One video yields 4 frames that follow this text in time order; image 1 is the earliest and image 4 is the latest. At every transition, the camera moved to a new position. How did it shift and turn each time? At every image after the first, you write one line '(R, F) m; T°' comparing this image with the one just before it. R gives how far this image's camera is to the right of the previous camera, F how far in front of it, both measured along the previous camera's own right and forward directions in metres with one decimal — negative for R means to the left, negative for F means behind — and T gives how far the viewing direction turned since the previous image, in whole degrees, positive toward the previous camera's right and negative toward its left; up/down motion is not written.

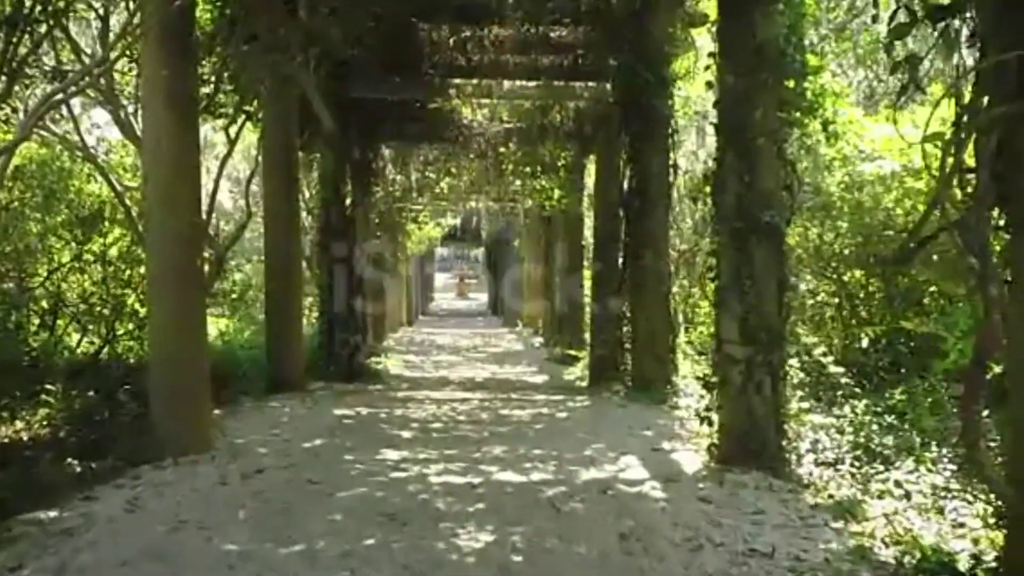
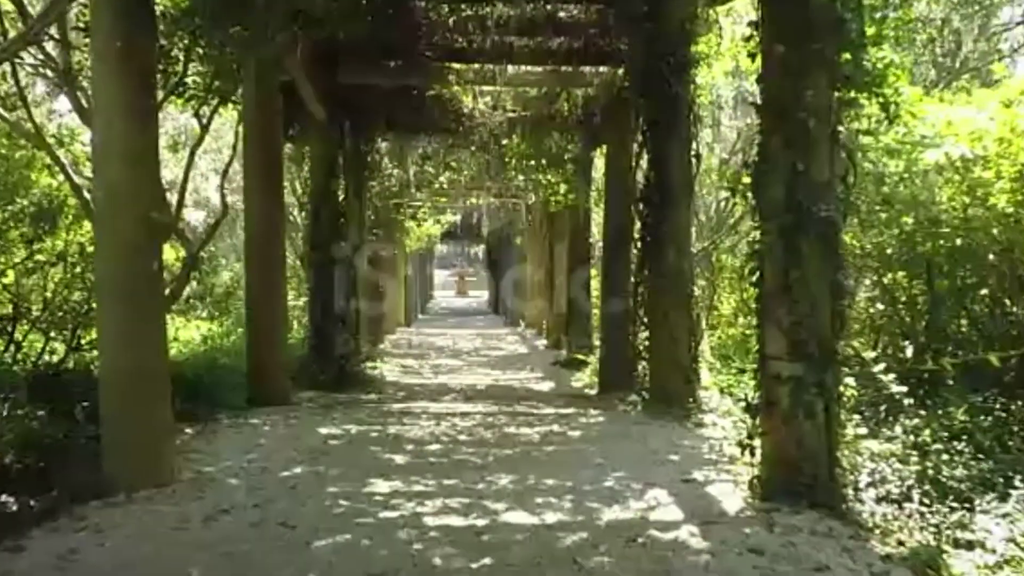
(0.0, +0.8) m; 0°
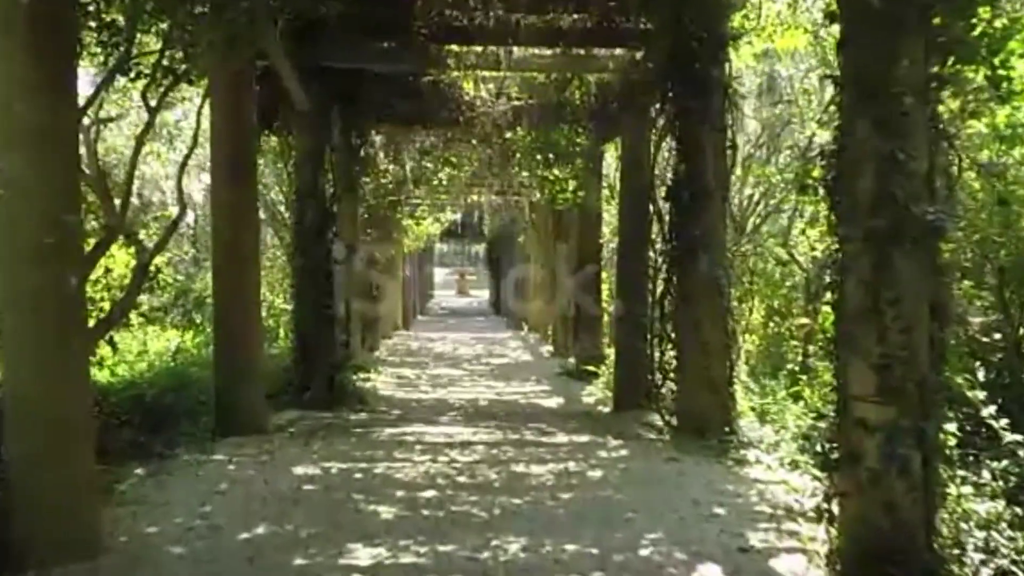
(0.0, +1.1) m; 0°
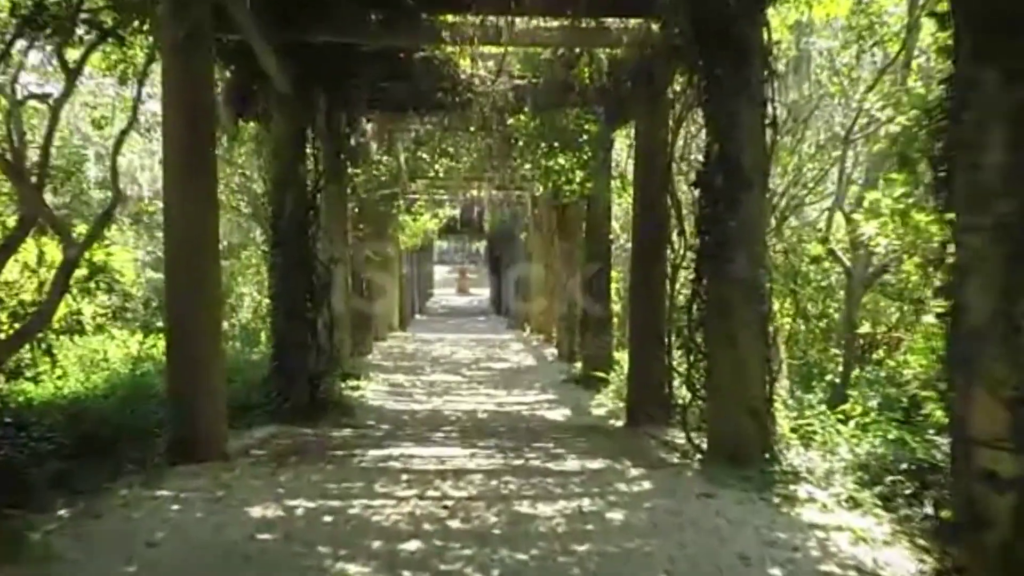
(0.0, +1.0) m; 0°
